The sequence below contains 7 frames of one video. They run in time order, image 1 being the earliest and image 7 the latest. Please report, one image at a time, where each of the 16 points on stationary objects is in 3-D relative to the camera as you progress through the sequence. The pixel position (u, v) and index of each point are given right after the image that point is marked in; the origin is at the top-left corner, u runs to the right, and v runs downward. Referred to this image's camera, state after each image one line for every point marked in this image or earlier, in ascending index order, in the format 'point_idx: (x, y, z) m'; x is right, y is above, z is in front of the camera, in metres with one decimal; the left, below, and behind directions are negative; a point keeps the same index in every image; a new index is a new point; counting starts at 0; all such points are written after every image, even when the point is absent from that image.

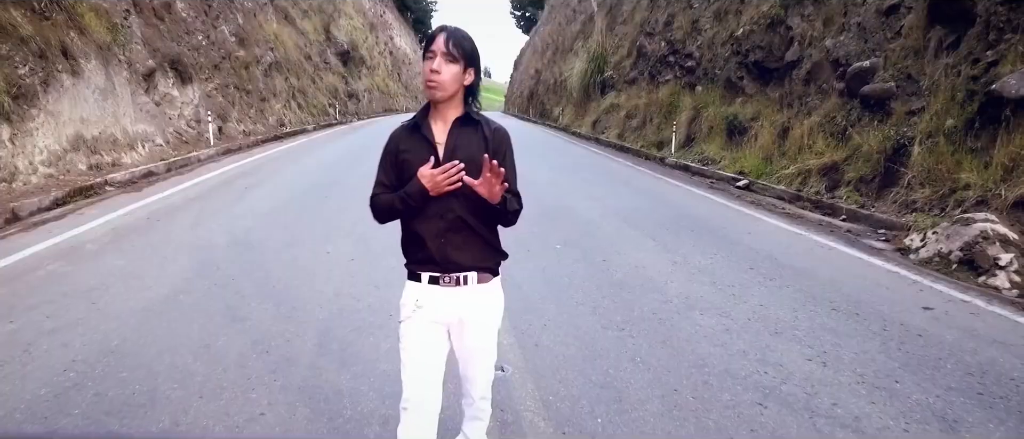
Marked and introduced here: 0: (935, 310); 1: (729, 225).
0: (+3.1, -0.7, +5.3) m
1: (+2.6, -0.1, +8.8) m
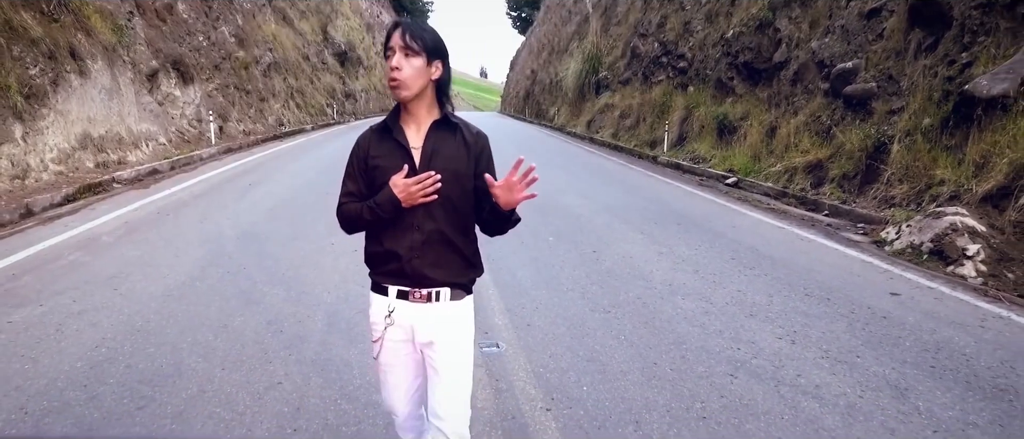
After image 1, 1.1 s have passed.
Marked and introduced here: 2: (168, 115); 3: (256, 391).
0: (+3.1, -0.6, +5.7) m
1: (+2.6, 0.0, +9.2) m
2: (-7.5, +2.3, +15.9) m
3: (-1.3, -0.9, +3.6) m
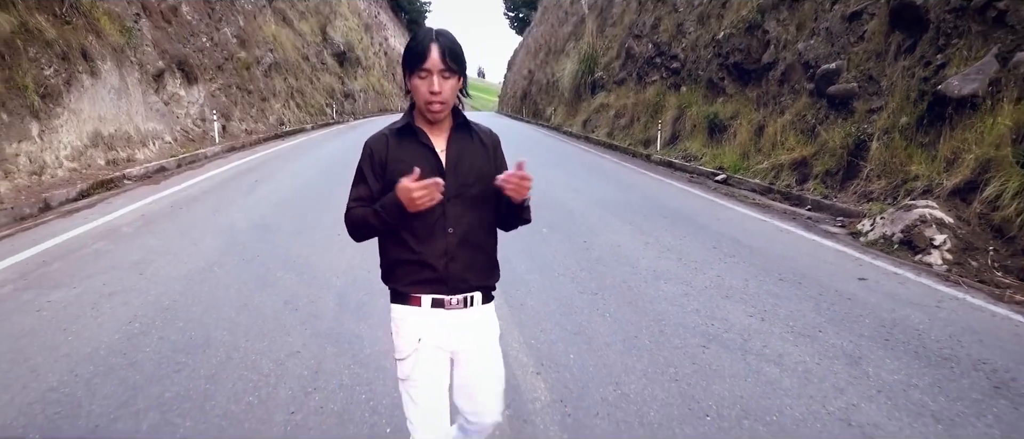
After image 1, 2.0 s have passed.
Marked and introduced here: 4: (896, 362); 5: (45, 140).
0: (+3.0, -0.5, +6.1) m
1: (+2.5, +0.1, +9.6) m
2: (-7.6, +2.4, +16.3) m
3: (-1.3, -0.8, +4.1) m
4: (+2.3, -0.8, +4.3) m
5: (-6.7, +1.1, +10.4) m
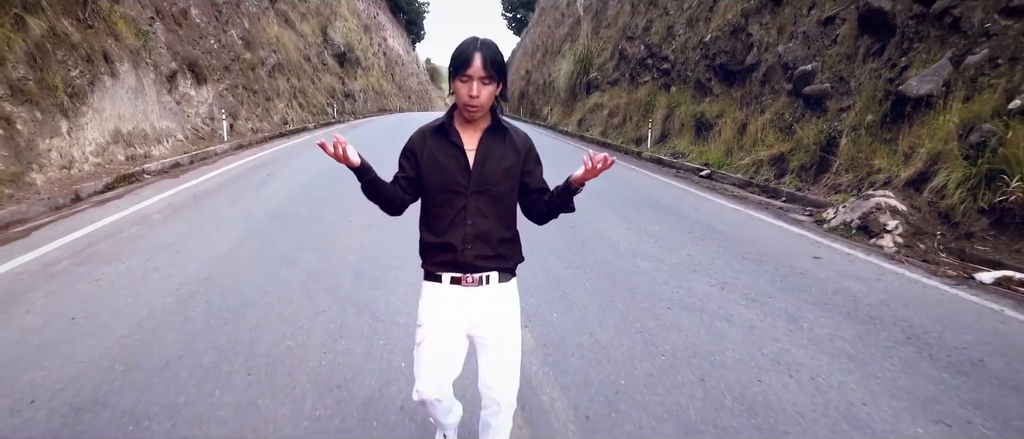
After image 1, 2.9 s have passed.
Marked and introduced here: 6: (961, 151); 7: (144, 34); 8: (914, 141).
0: (+3.0, -0.4, +6.9) m
1: (+2.5, +0.2, +10.4) m
2: (-7.7, +2.5, +17.1) m
3: (-1.4, -0.6, +4.8) m
4: (+2.2, -0.7, +5.0) m
5: (-6.7, +1.3, +11.1) m
6: (+5.0, +0.8, +8.1) m
7: (-7.9, +4.0, +15.6) m
8: (+5.1, +1.0, +9.2) m
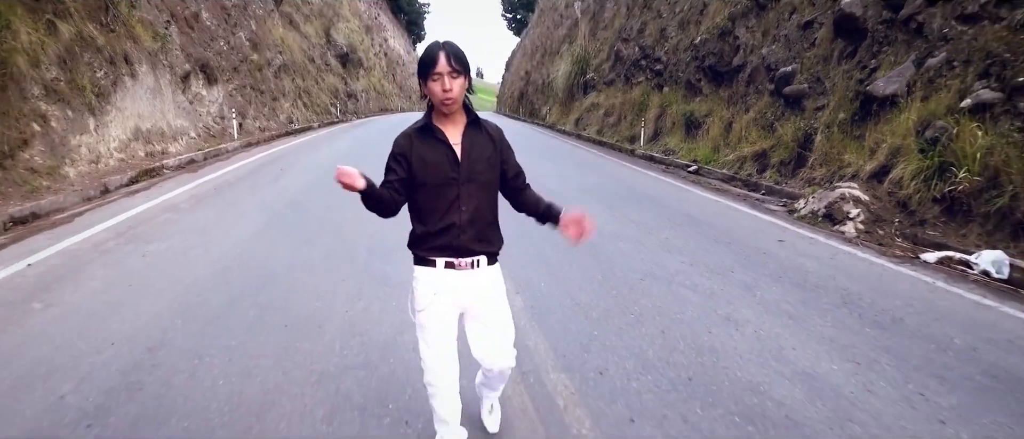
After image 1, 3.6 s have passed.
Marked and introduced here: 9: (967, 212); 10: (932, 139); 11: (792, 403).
0: (+2.9, -0.2, +7.7) m
1: (+2.4, +0.4, +11.2) m
2: (-7.7, +2.6, +17.9) m
3: (-1.4, -0.5, +5.6) m
4: (+2.2, -0.6, +5.8) m
5: (-6.8, +1.4, +11.9) m
6: (+5.0, +0.9, +8.9) m
7: (-8.0, +4.1, +16.4) m
8: (+5.0, +1.1, +10.0) m
9: (+5.0, +0.1, +7.9) m
10: (+5.1, +1.0, +8.8) m
11: (+1.4, -0.9, +3.6) m
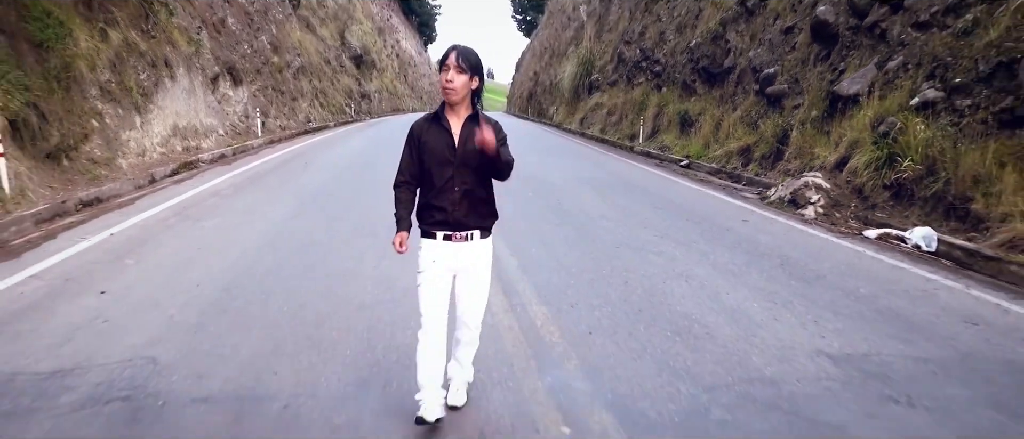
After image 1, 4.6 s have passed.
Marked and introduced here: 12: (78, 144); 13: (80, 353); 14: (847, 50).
0: (+2.9, 0.0, +8.9) m
1: (+2.5, +0.6, +12.4) m
2: (-7.6, +2.9, +19.2) m
3: (-1.4, -0.3, +6.9) m
4: (+2.1, -0.3, +7.0) m
5: (-6.7, +1.6, +13.3) m
6: (+5.0, +1.1, +10.1) m
7: (-7.8, +4.4, +17.8) m
8: (+5.1, +1.3, +11.1) m
9: (+5.0, +0.3, +9.0) m
10: (+5.1, +1.2, +9.9) m
11: (+1.4, -0.7, +4.8) m
12: (-6.4, +1.1, +10.7) m
13: (-2.5, -0.8, +4.1) m
14: (+5.8, +2.9, +12.5) m
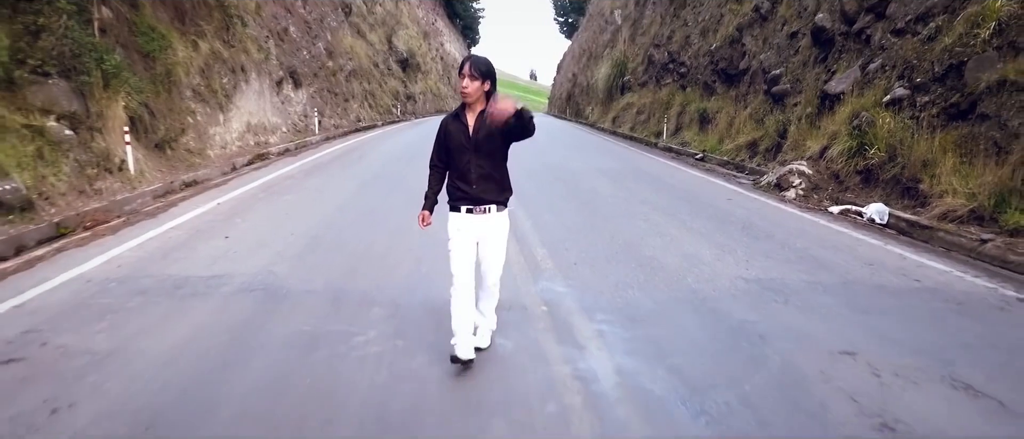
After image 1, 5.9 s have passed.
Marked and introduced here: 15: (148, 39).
0: (+3.2, +0.3, +10.5) m
1: (+3.0, +0.9, +14.0) m
2: (-6.6, +3.2, +21.5) m
3: (-1.2, +0.1, +8.8) m
4: (+2.3, 0.0, +8.7) m
5: (-6.1, +2.0, +15.5) m
6: (+5.4, +1.4, +11.6) m
7: (-6.9, +4.7, +20.1) m
8: (+5.5, +1.6, +12.6) m
9: (+5.3, +0.6, +10.6) m
10: (+5.5, +1.5, +11.5) m
11: (+1.4, -0.4, +6.6) m
12: (-5.9, +1.5, +12.9) m
13: (-2.4, -0.4, +6.1) m
14: (+6.3, +3.2, +13.9) m
15: (-6.4, +3.2, +12.8) m
